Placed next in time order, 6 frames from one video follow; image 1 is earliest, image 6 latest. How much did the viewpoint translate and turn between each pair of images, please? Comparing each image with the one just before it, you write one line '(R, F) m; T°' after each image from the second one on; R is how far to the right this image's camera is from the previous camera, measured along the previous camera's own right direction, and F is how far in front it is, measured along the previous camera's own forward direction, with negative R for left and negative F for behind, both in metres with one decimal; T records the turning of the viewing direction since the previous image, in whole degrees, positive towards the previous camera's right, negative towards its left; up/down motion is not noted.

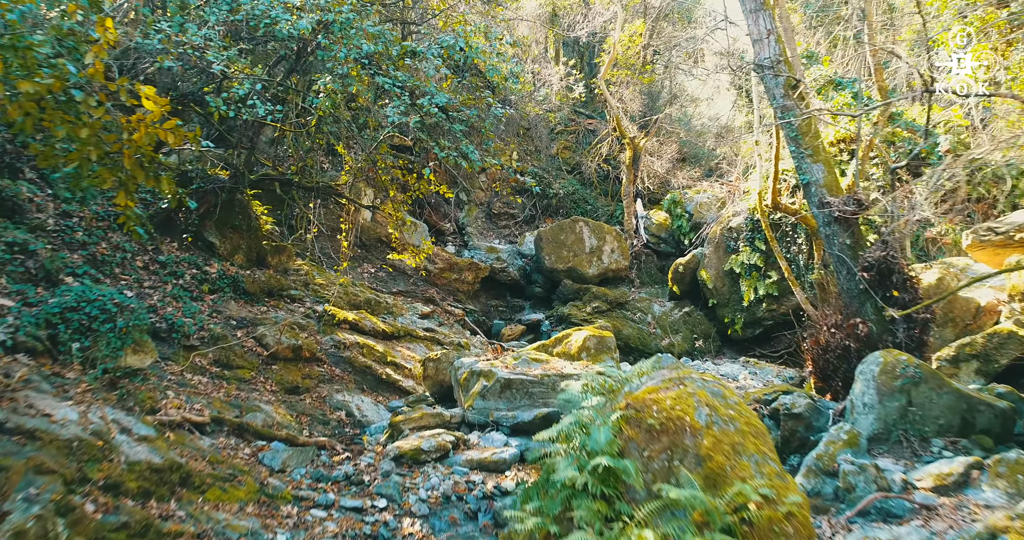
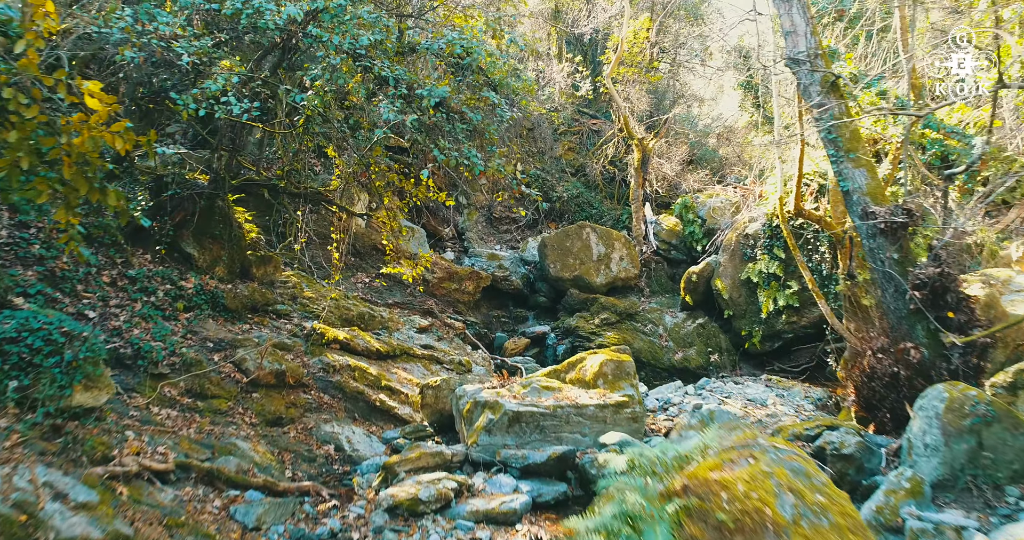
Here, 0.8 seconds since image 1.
(-0.1, +0.6) m; 0°
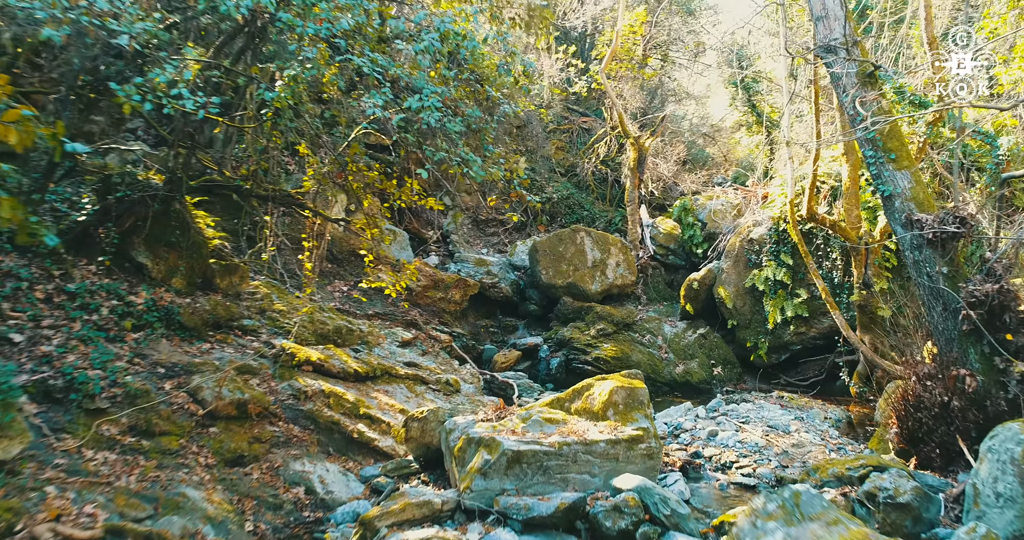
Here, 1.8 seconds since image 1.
(-0.1, +0.6) m; +1°
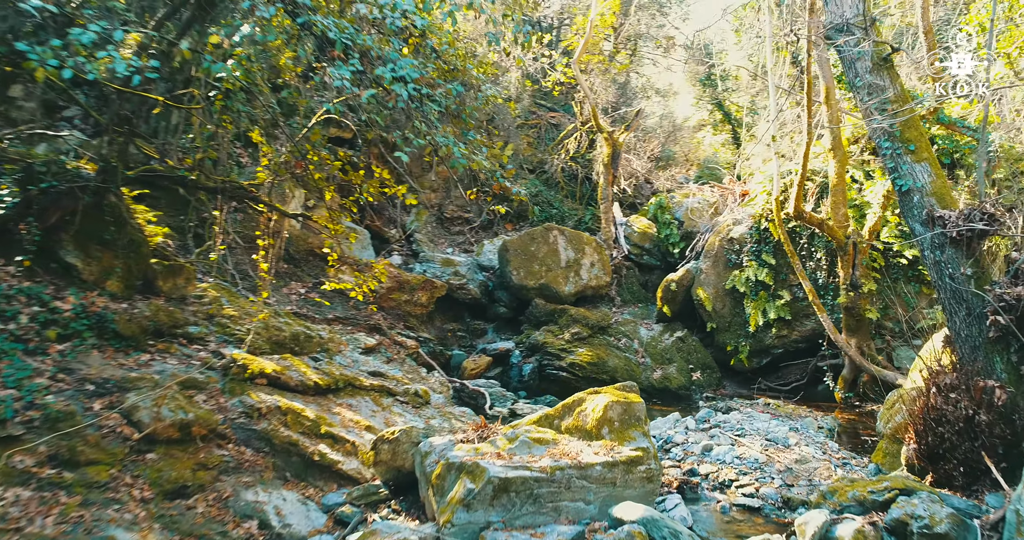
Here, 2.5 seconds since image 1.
(-0.1, +0.5) m; +3°
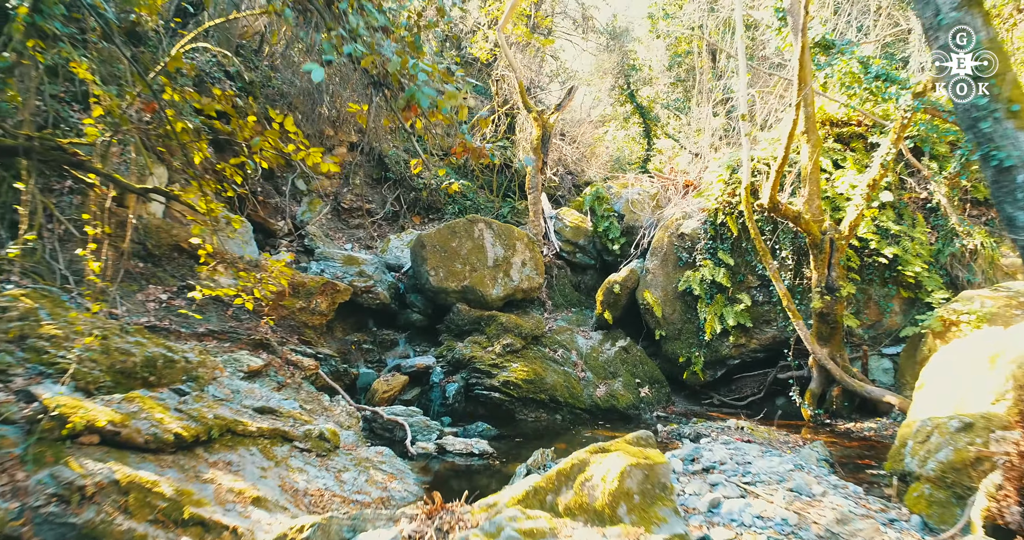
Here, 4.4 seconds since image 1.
(-0.3, +1.4) m; +9°
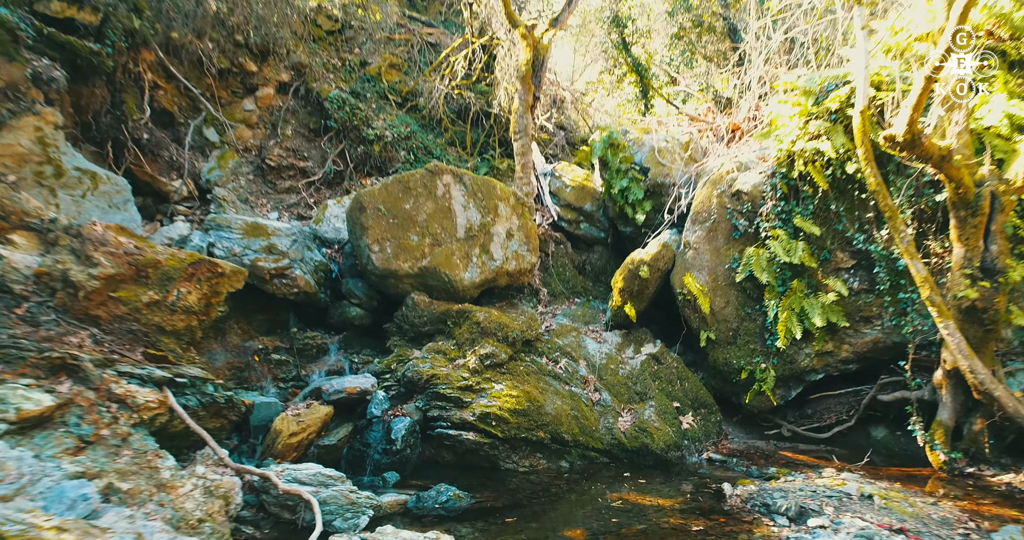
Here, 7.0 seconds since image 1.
(0.0, +2.4) m; +2°
